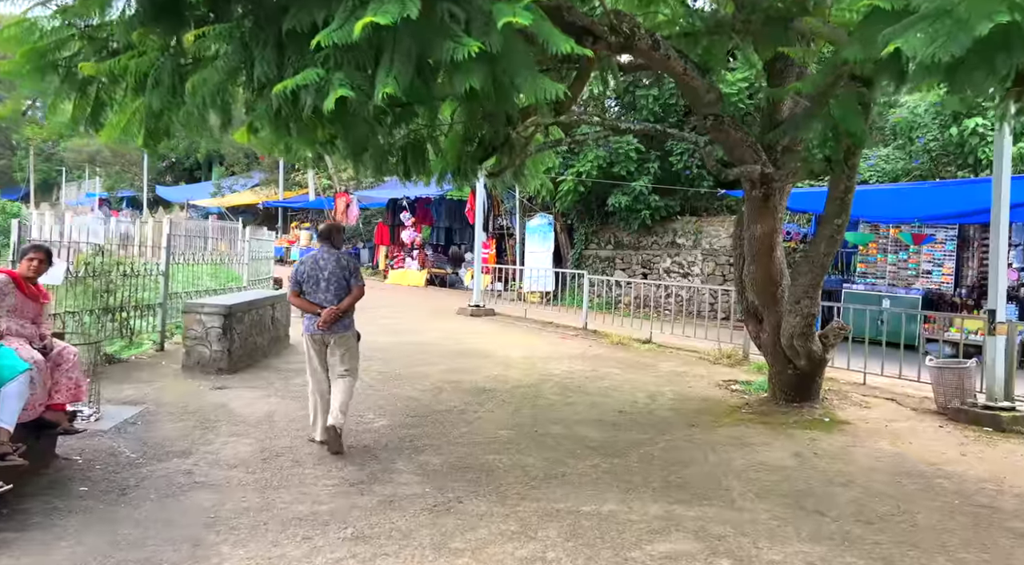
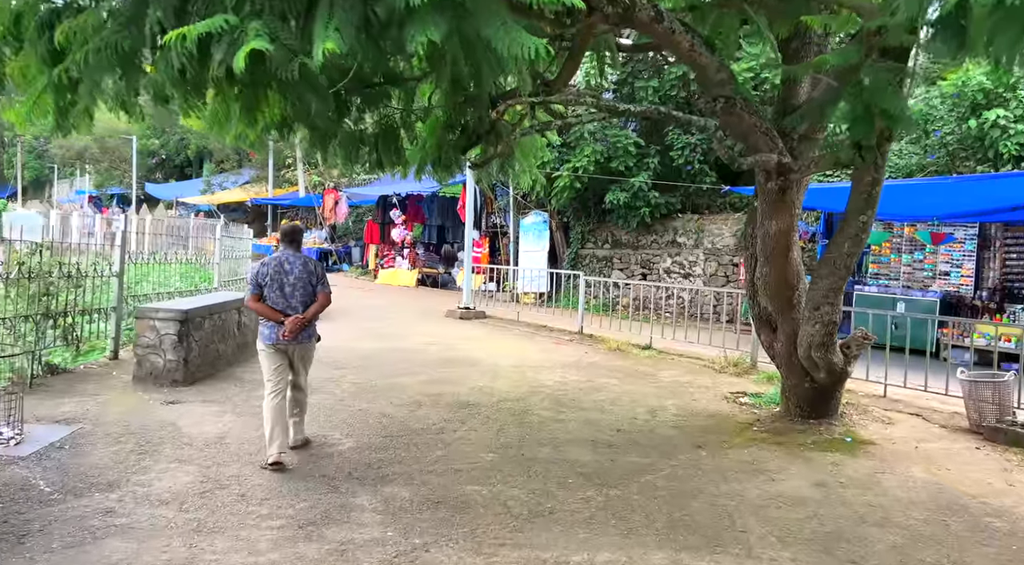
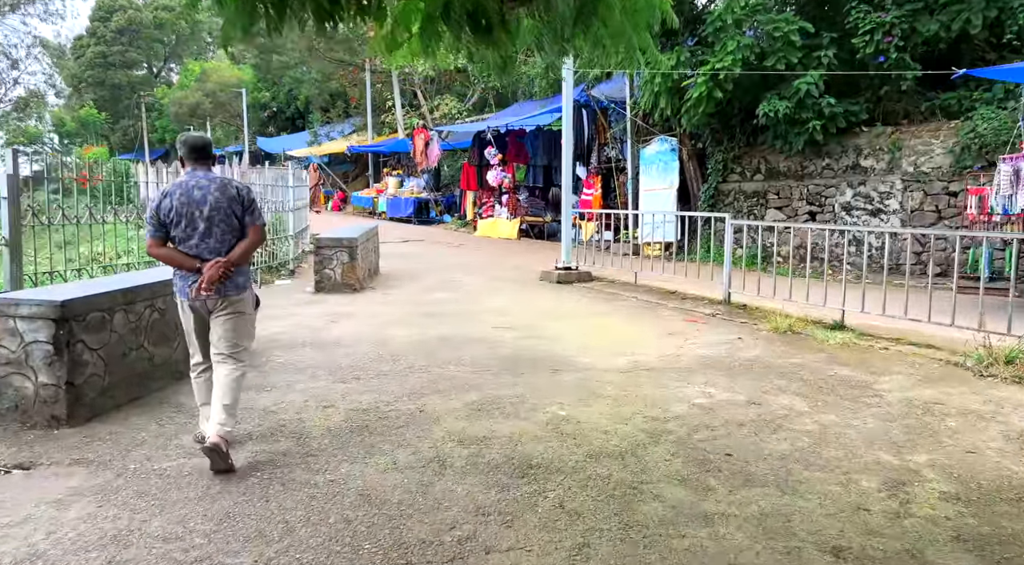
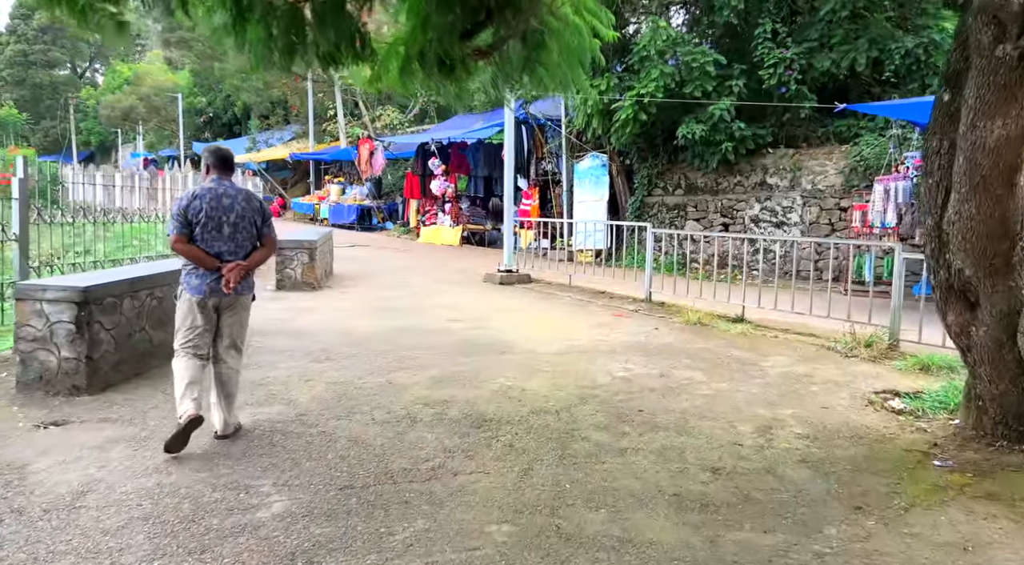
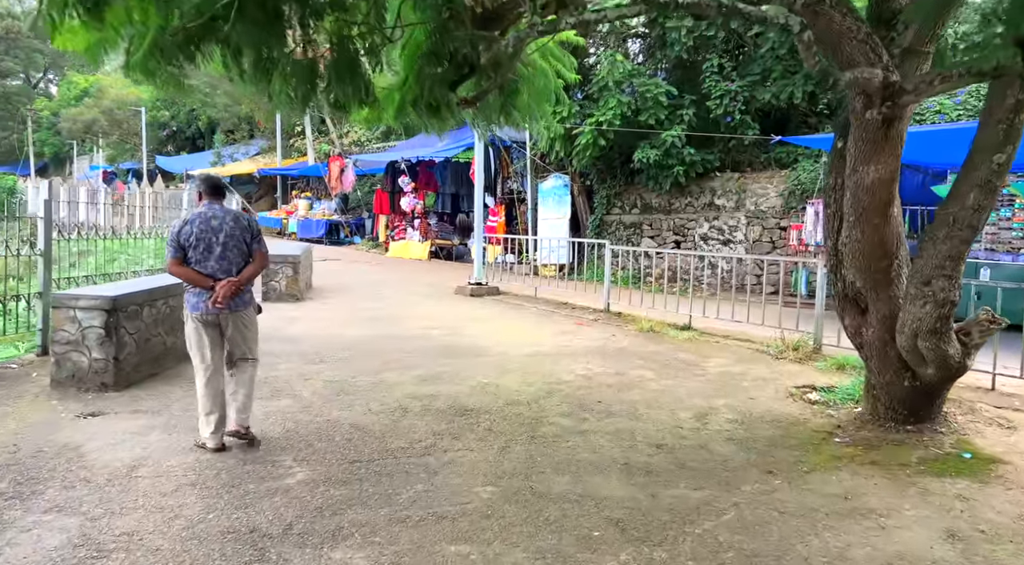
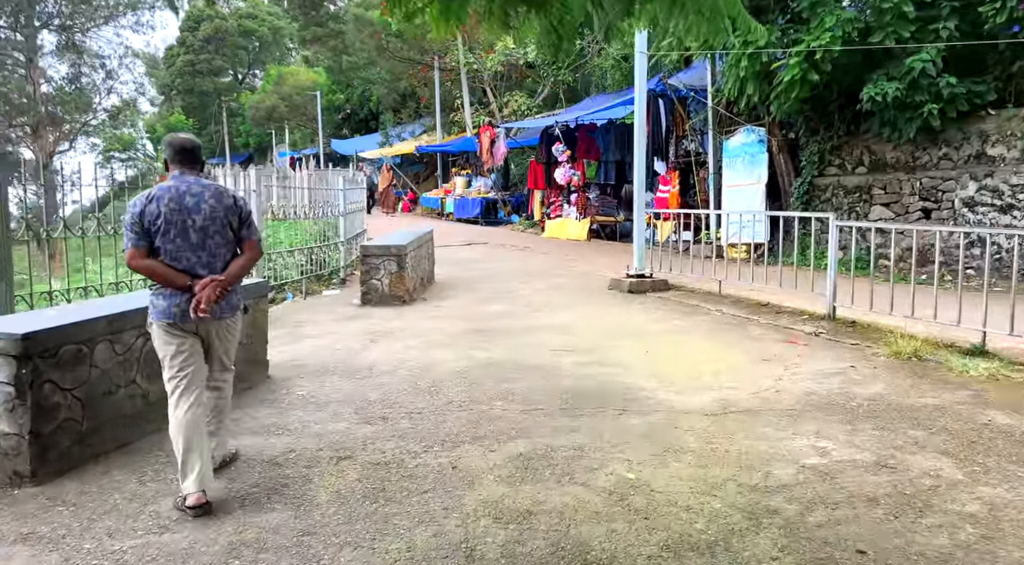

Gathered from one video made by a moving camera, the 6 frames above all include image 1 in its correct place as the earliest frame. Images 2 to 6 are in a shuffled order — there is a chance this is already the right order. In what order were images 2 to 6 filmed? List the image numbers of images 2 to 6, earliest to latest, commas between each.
2, 5, 4, 3, 6
